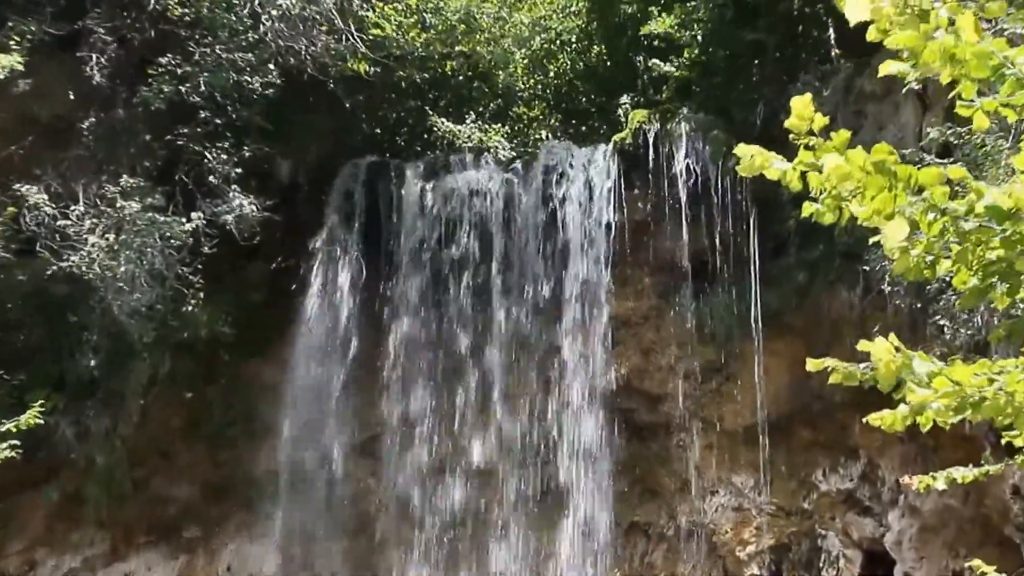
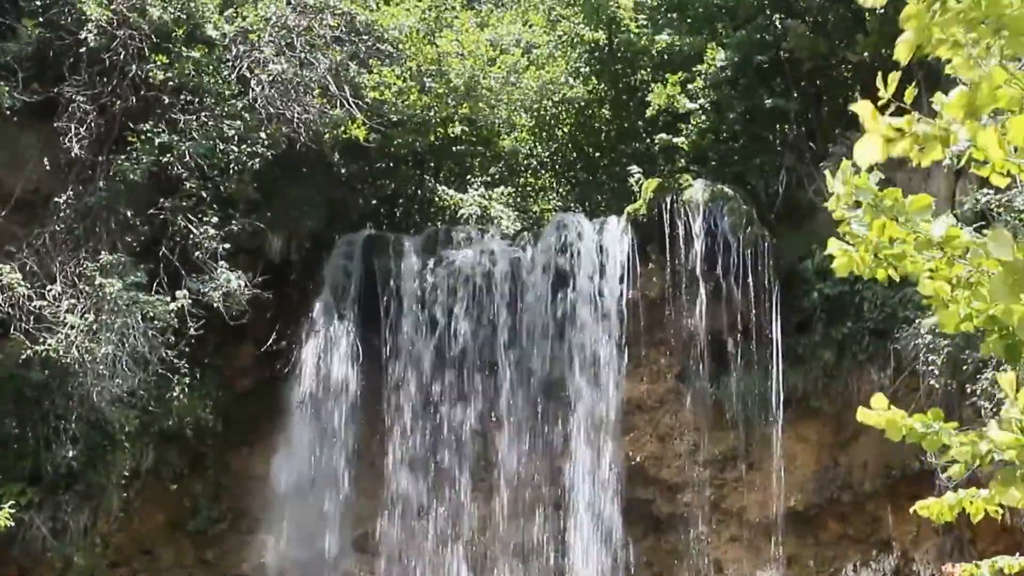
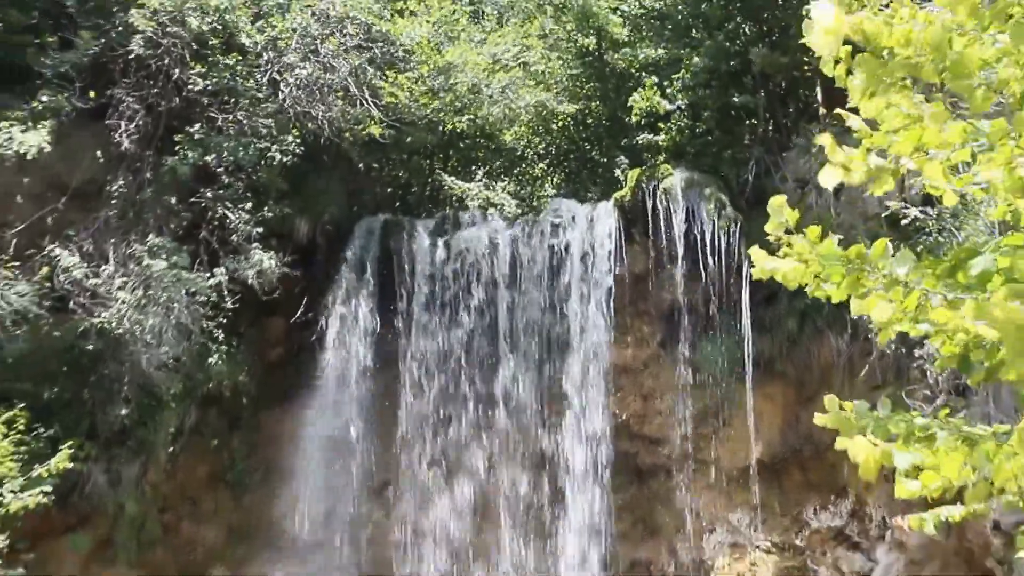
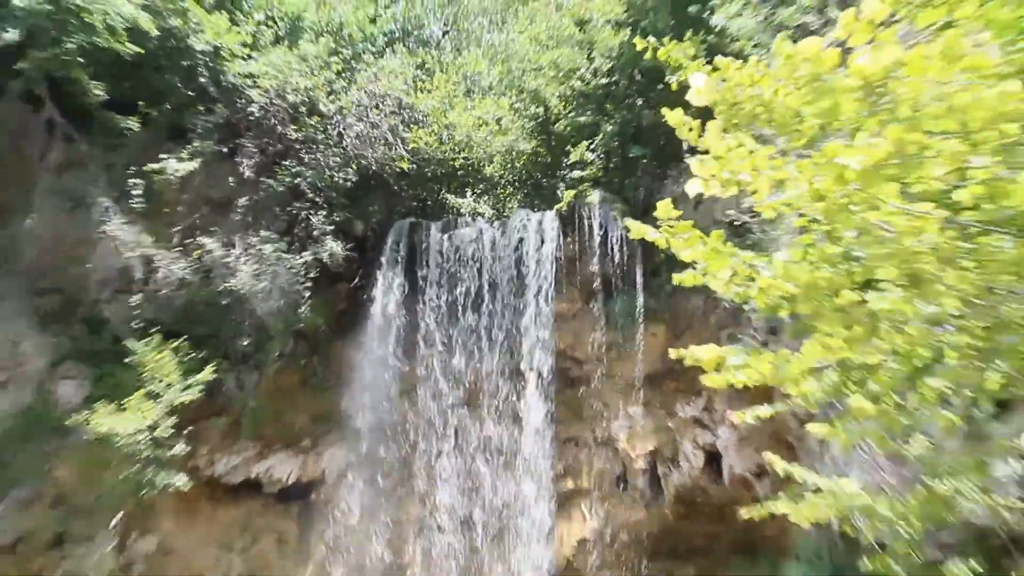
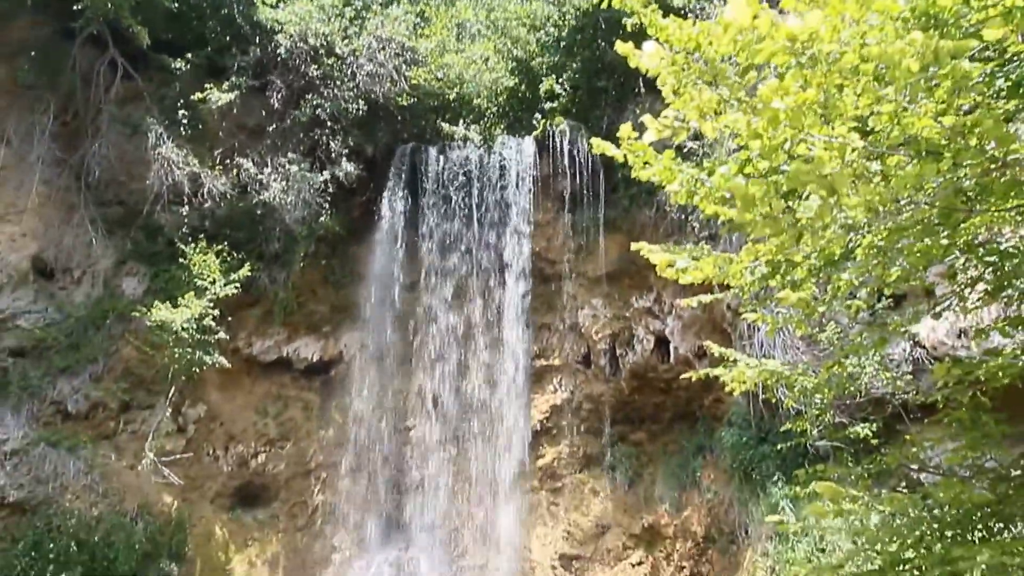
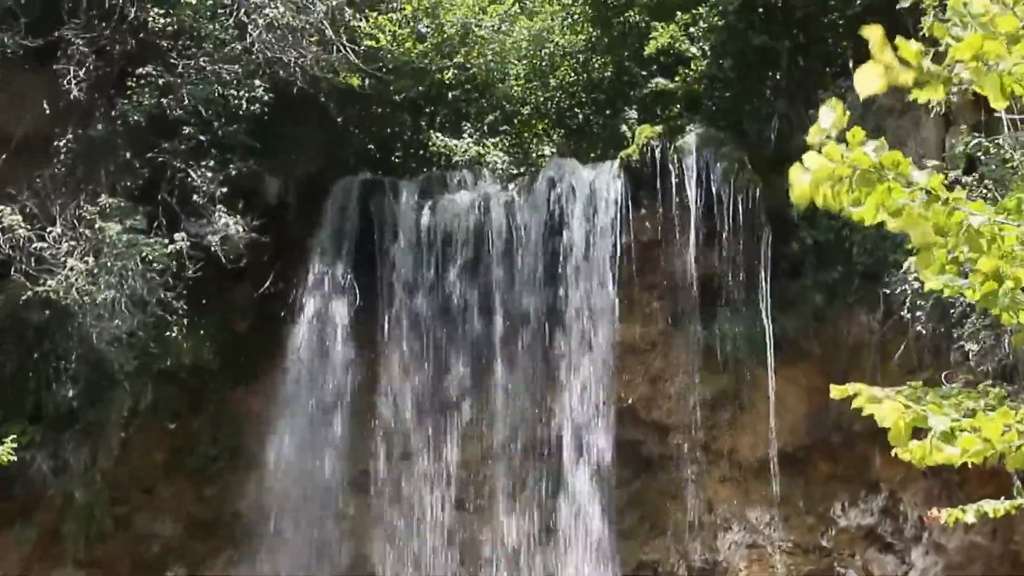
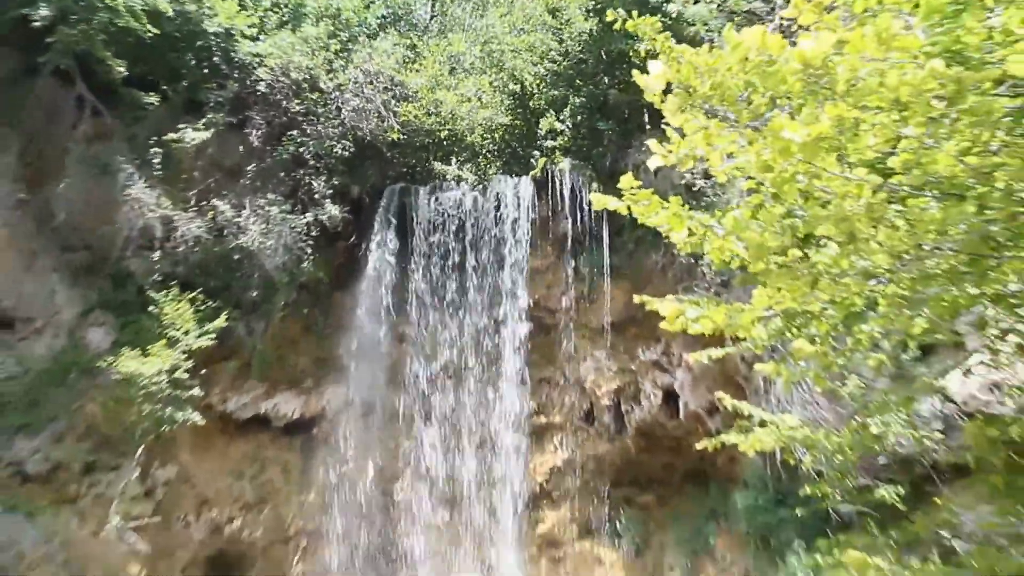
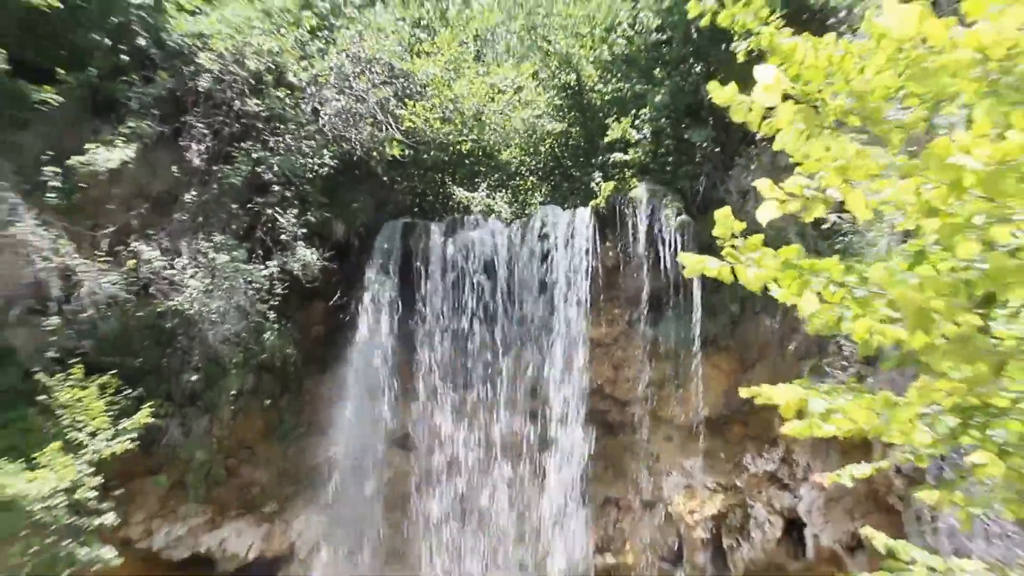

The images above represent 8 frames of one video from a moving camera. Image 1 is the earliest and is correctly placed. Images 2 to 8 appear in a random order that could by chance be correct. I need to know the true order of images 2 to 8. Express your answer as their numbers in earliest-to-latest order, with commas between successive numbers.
6, 2, 3, 8, 4, 7, 5
